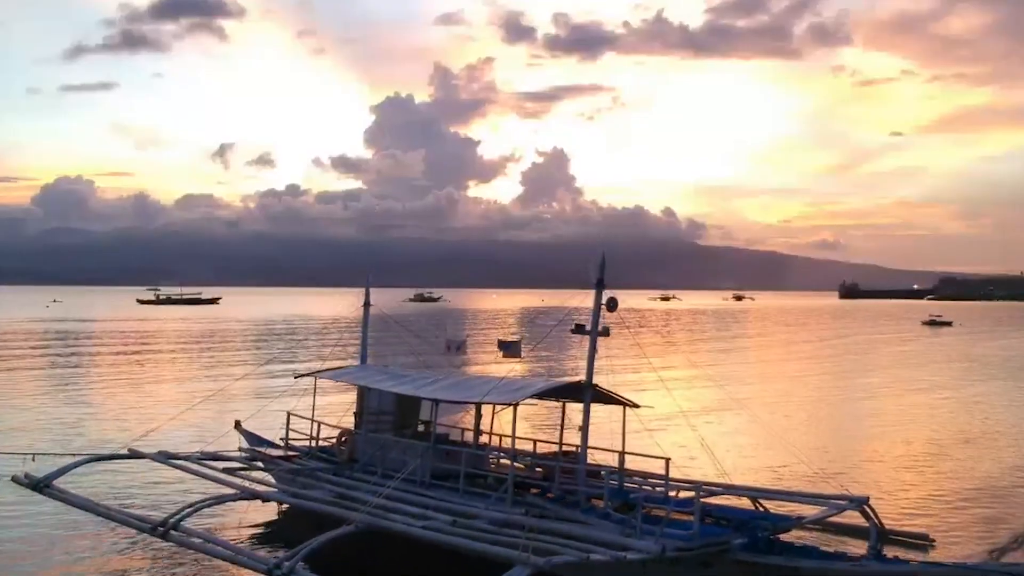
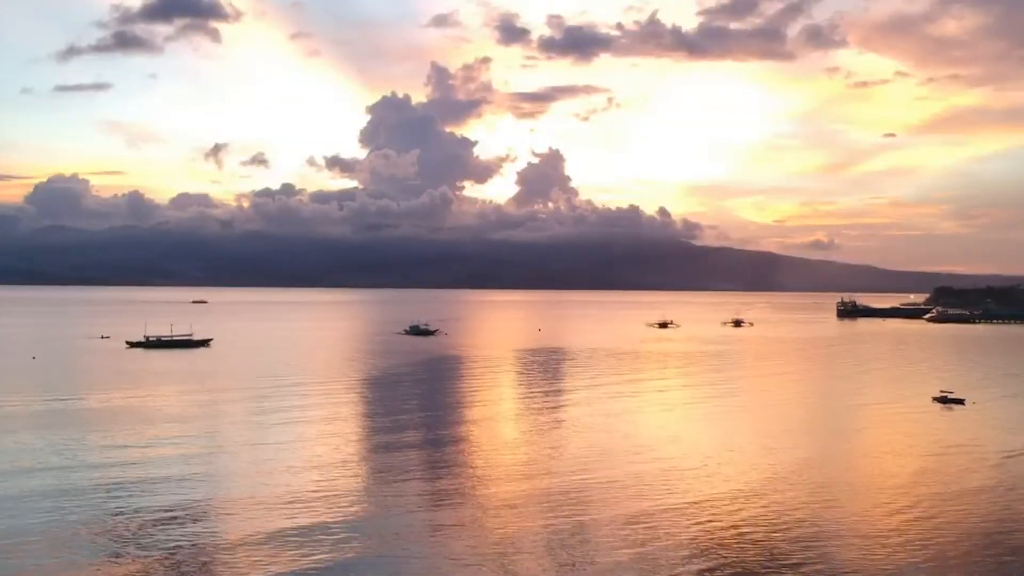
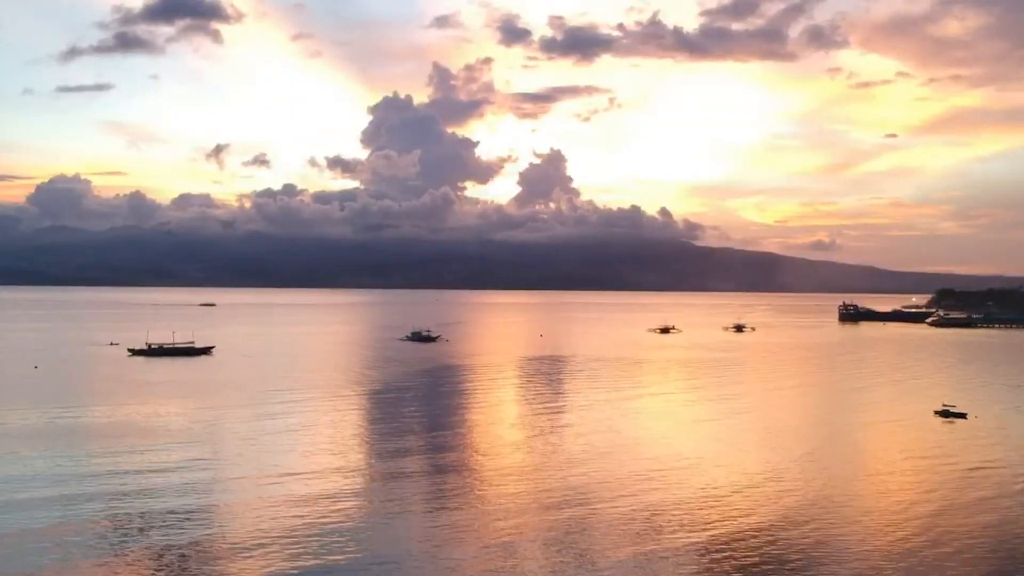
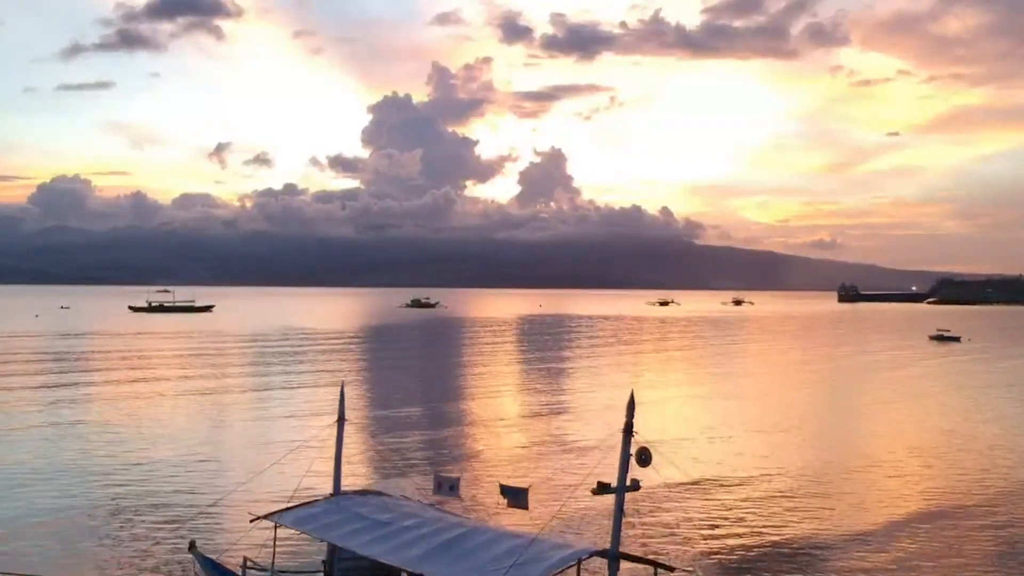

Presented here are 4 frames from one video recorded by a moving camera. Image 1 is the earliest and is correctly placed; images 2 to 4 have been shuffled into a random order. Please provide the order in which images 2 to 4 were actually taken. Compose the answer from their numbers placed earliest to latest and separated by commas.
4, 2, 3
